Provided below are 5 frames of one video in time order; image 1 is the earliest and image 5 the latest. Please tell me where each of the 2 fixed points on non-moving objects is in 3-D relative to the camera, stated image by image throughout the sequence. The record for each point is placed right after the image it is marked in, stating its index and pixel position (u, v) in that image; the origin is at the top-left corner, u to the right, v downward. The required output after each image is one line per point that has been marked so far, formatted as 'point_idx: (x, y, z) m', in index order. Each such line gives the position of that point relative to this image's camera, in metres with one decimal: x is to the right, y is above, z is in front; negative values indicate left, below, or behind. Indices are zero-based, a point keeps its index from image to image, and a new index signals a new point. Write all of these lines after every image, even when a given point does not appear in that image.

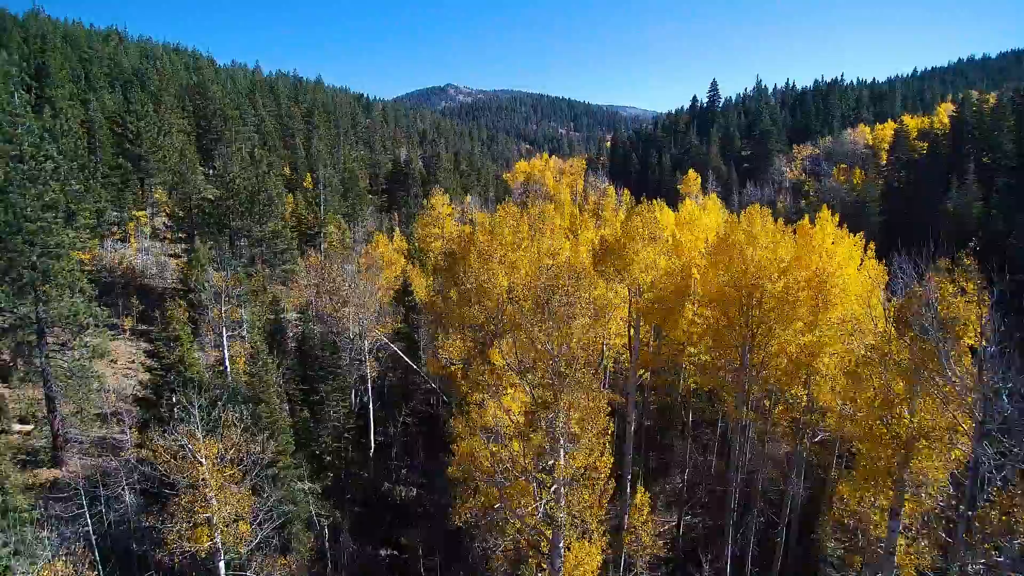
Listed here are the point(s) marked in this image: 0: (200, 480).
0: (-8.7, -5.4, +14.4) m
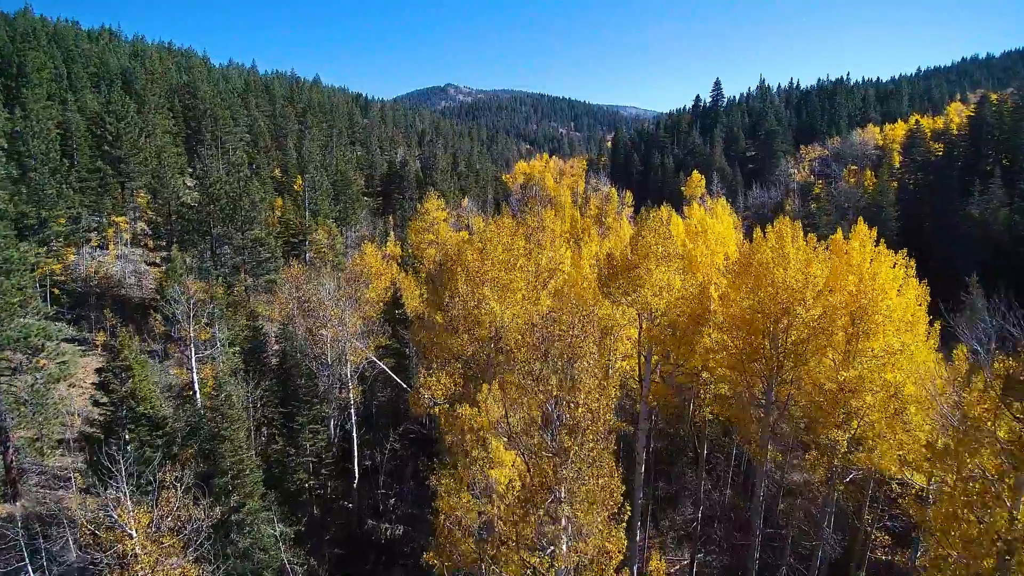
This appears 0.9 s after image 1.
0: (-8.9, -6.2, +12.0) m
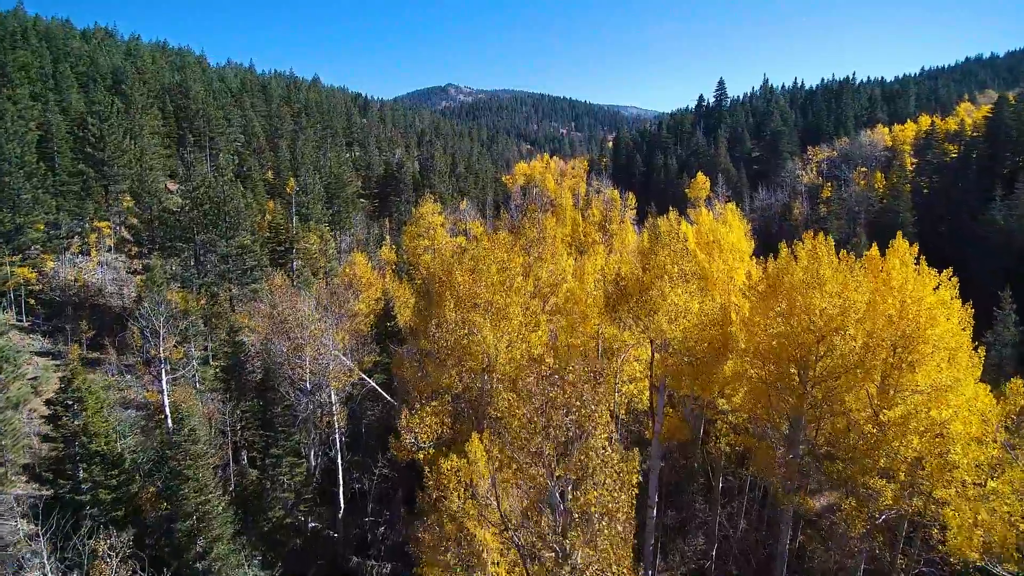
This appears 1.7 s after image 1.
0: (-9.0, -6.9, +10.1) m
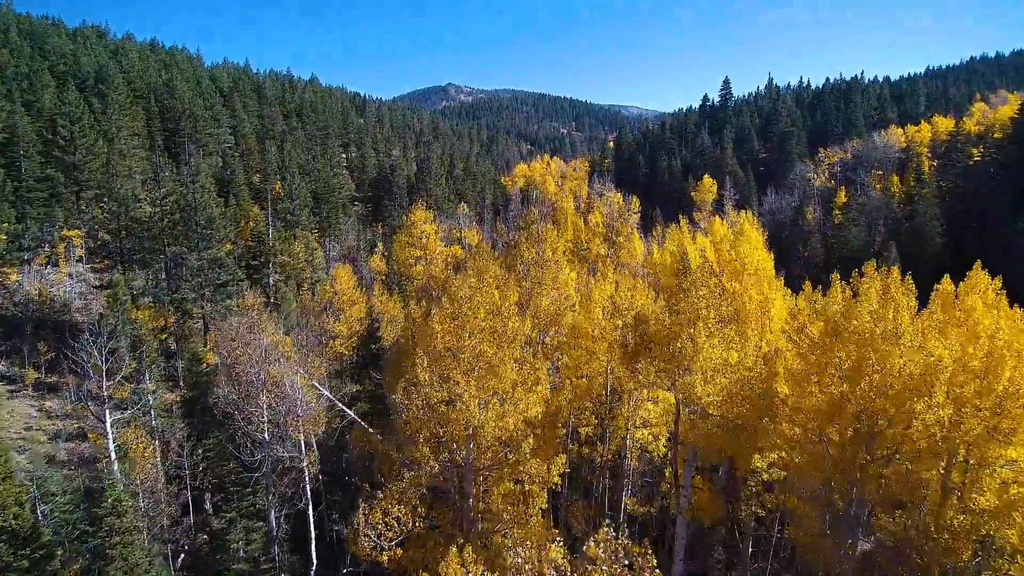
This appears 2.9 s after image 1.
0: (-9.2, -8.0, +7.1) m
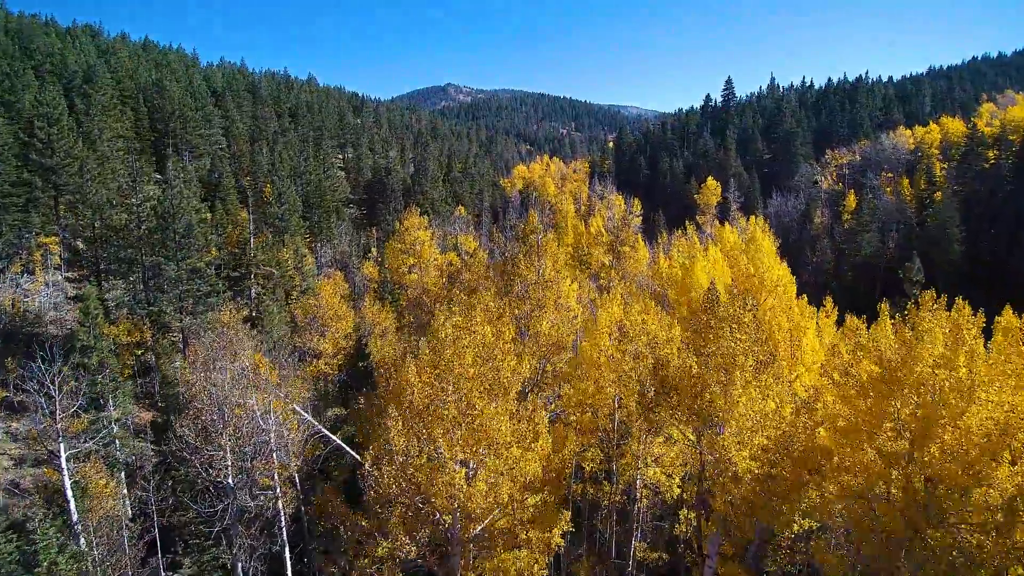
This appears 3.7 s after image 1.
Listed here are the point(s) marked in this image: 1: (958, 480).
0: (-9.3, -8.8, +5.1) m
1: (+8.2, -3.4, +9.6) m
